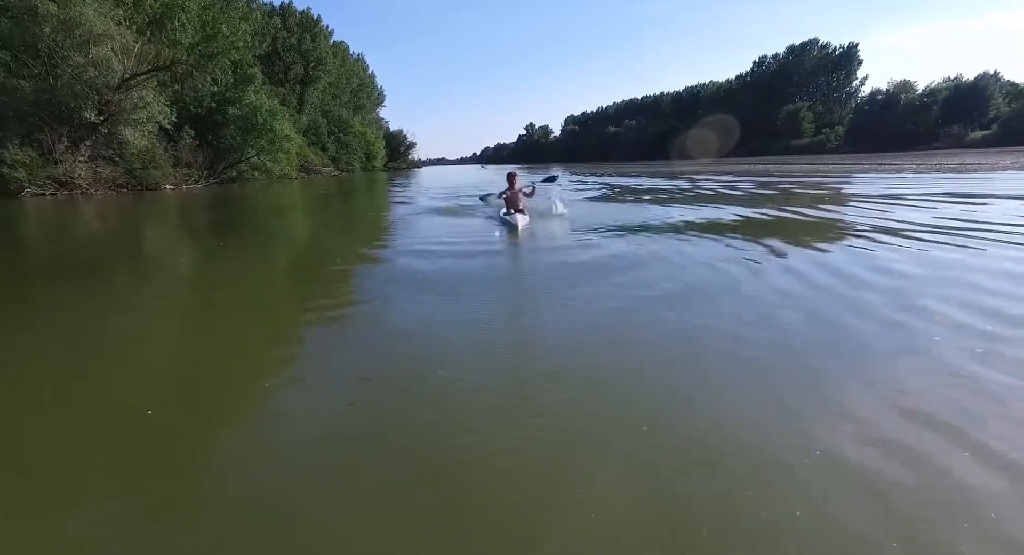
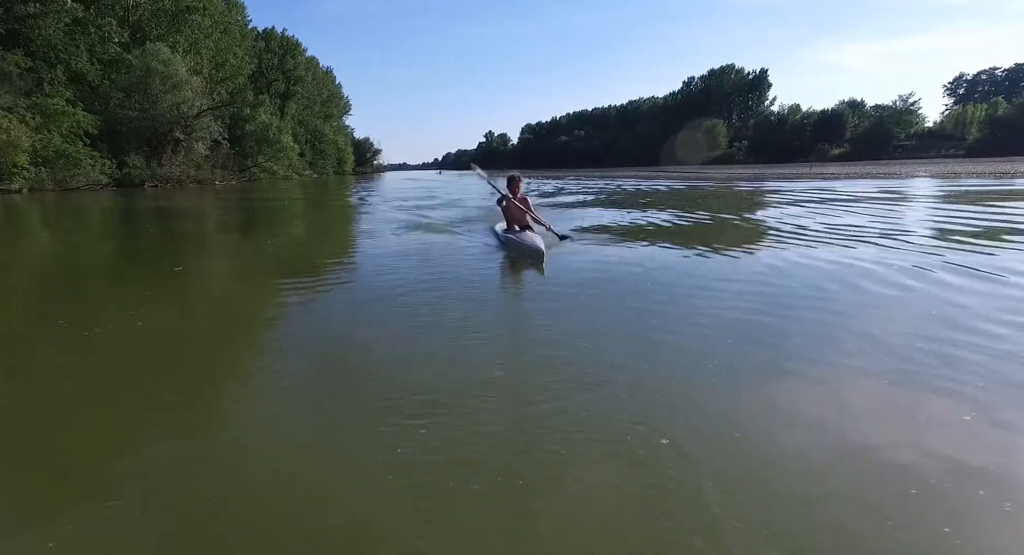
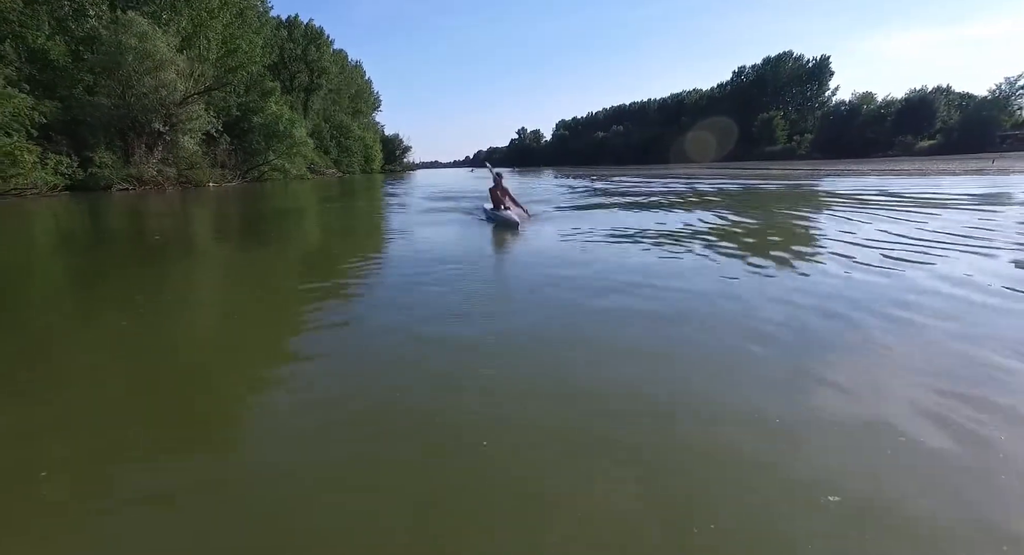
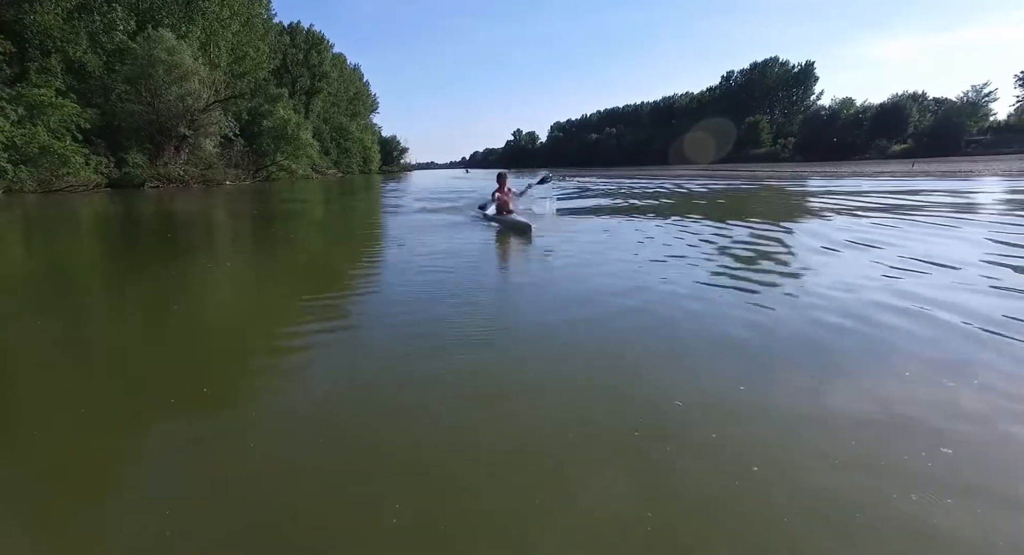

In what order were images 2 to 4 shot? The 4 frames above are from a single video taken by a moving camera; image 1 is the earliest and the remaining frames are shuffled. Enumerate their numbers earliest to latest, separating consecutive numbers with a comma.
3, 4, 2
